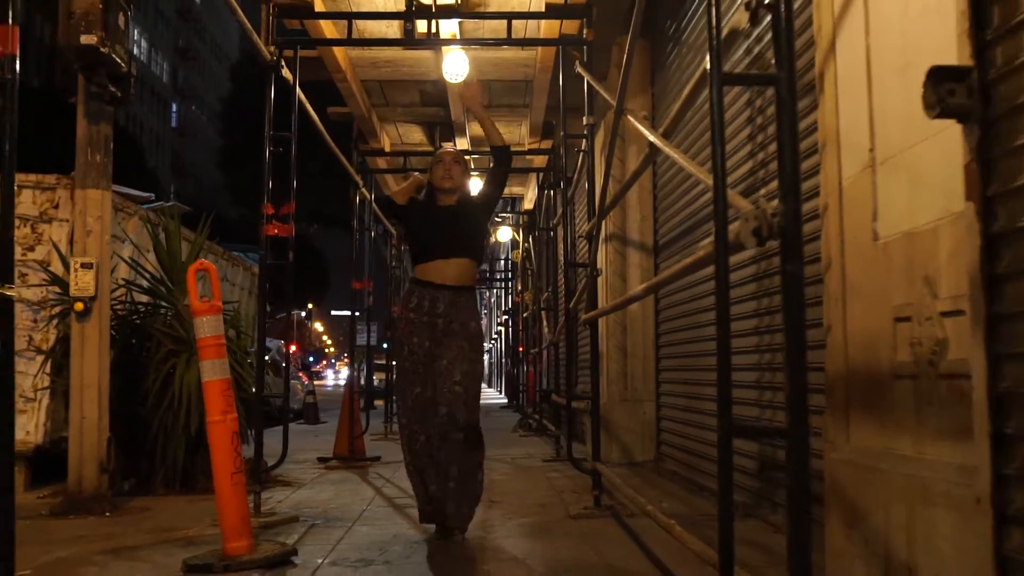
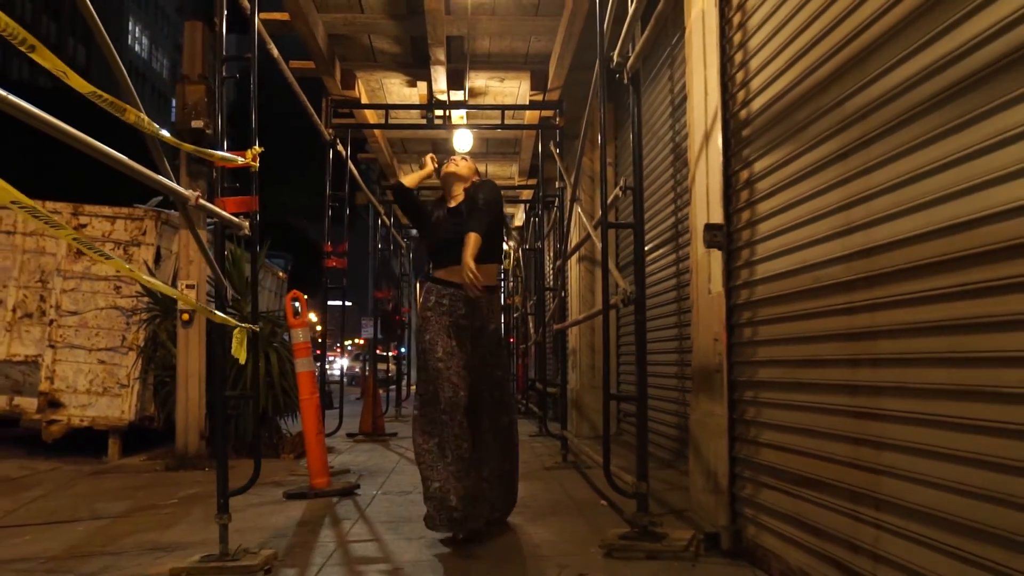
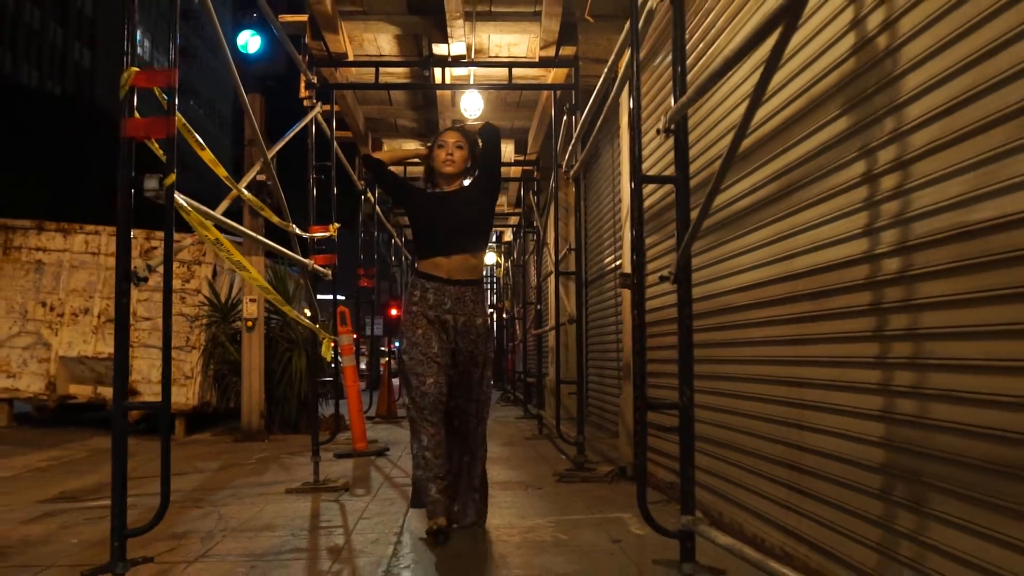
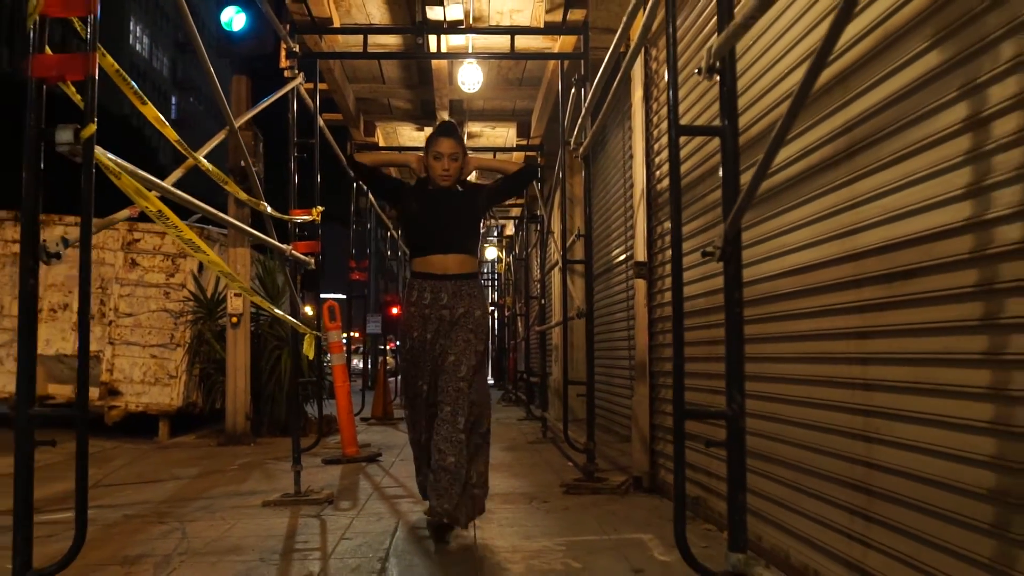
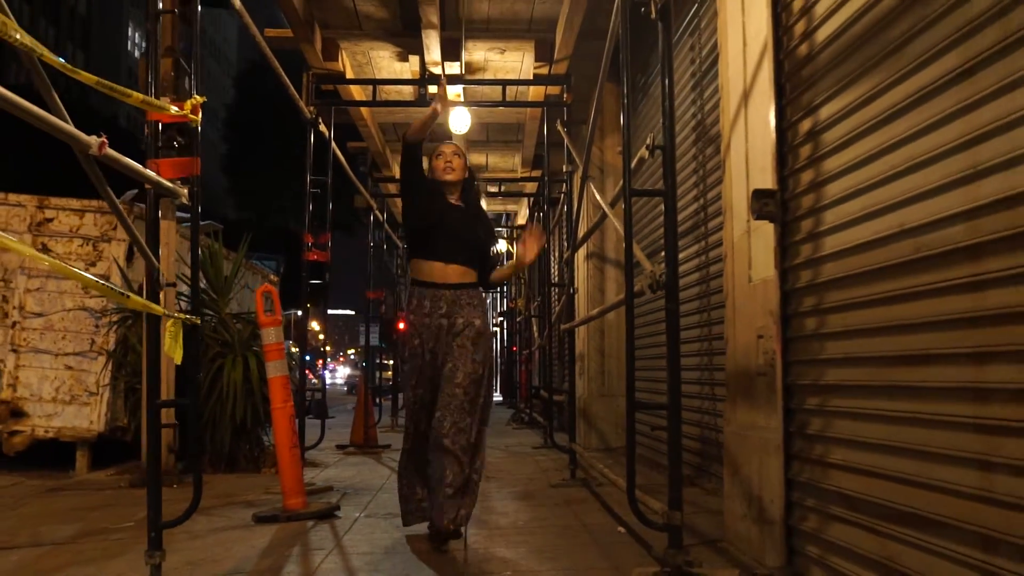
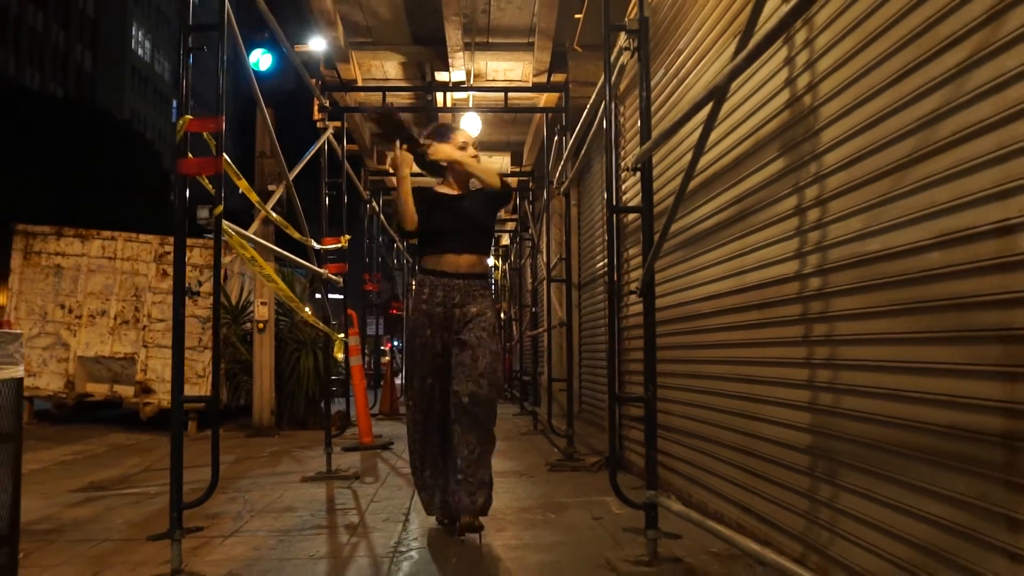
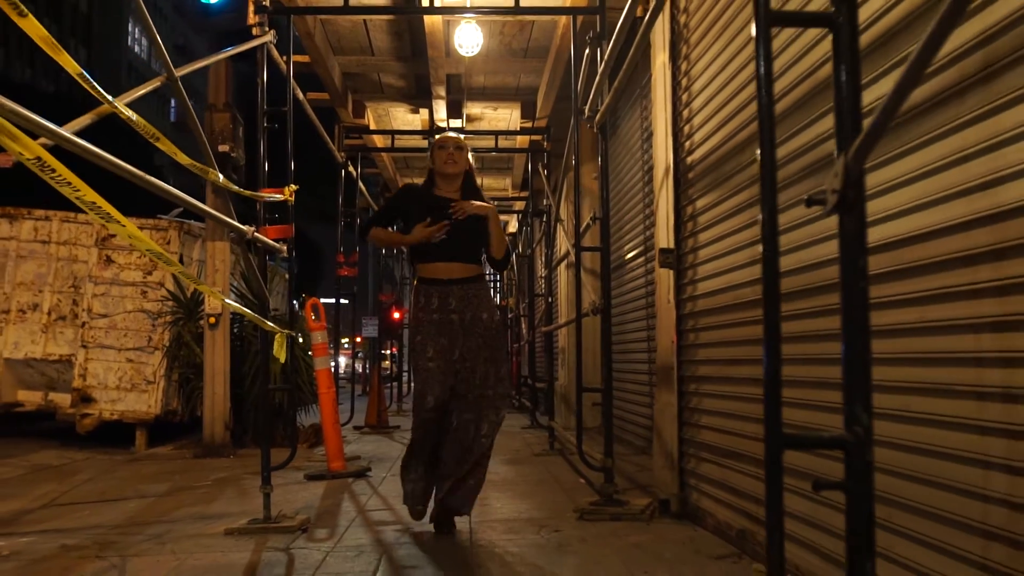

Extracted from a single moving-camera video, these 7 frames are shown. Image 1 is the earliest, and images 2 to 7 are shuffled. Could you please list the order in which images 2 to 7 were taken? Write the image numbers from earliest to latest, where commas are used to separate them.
5, 2, 7, 4, 3, 6
